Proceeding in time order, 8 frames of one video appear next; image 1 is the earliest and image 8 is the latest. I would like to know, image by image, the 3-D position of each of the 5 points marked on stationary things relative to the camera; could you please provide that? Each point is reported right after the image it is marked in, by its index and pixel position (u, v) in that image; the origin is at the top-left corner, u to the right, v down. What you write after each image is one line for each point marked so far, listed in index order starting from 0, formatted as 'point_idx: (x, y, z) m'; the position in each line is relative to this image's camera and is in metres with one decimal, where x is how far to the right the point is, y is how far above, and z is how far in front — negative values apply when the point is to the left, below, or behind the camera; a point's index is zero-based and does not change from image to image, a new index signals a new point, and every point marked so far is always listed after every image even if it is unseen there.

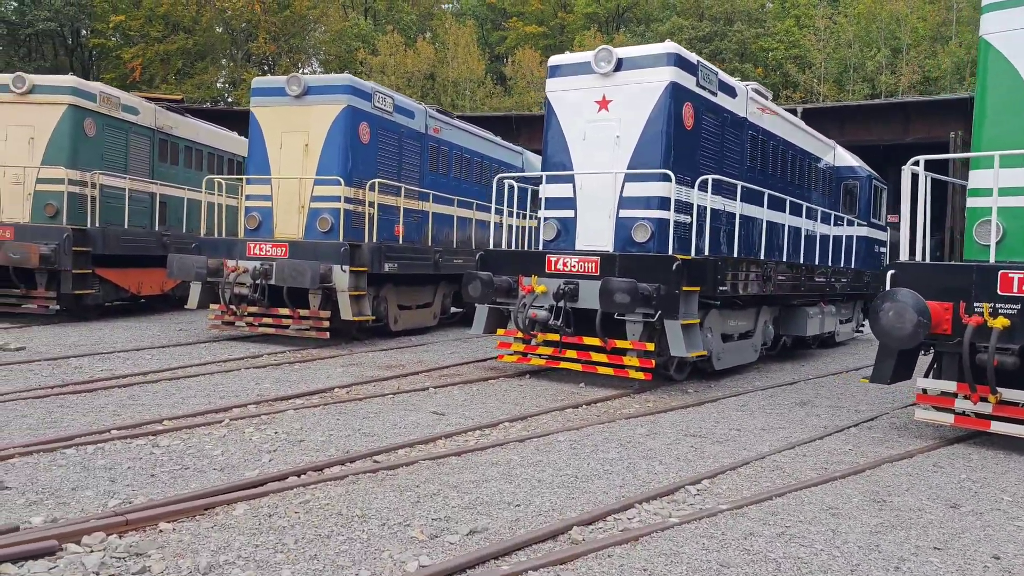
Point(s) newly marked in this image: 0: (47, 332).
0: (-6.0, -0.6, +10.8) m
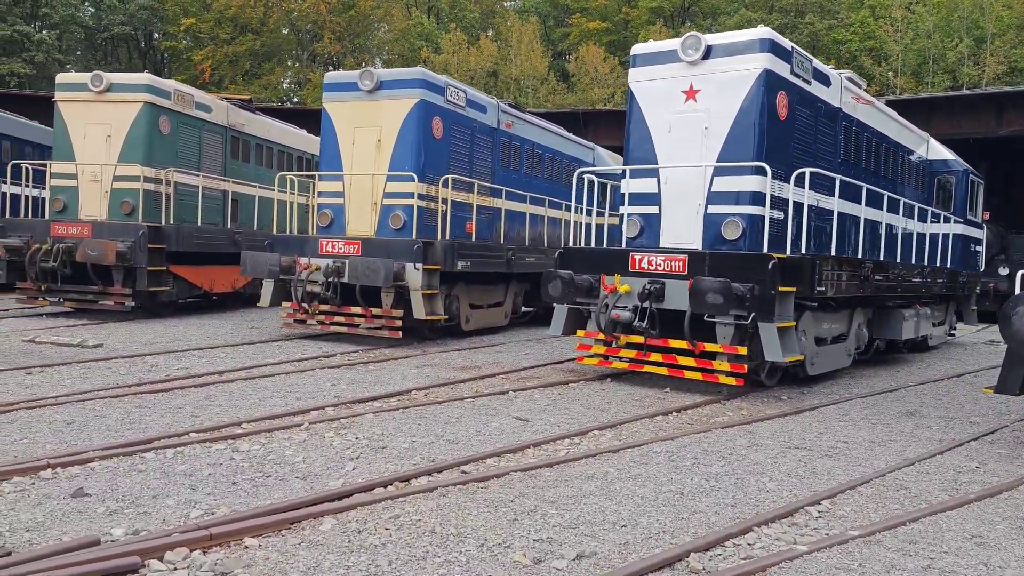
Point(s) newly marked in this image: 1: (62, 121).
0: (-5.1, -0.5, +10.9) m
1: (-6.7, +2.5, +12.4) m
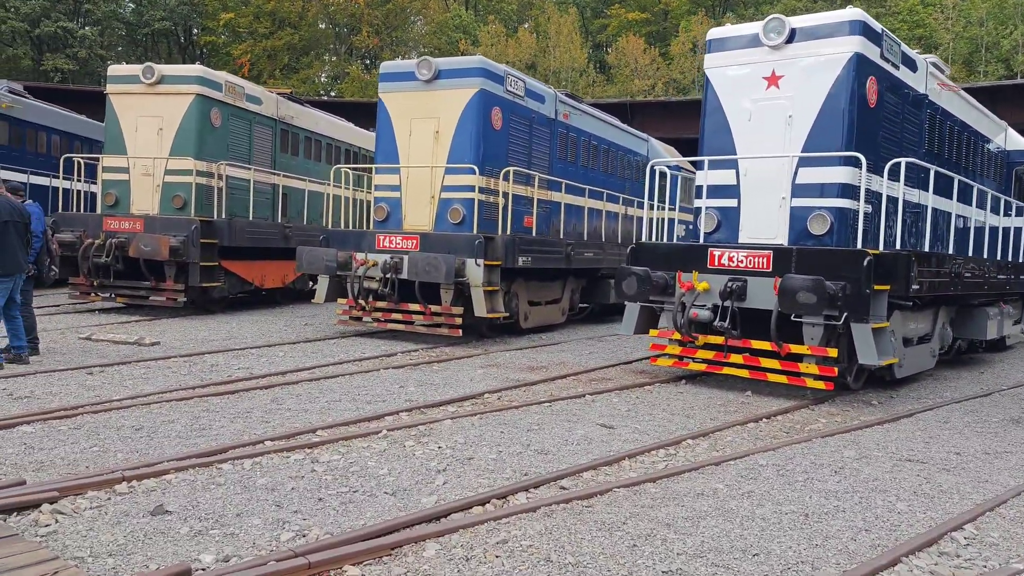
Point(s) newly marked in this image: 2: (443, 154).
0: (-4.3, -0.5, +10.7) m
1: (-5.8, +2.5, +12.2) m
2: (-0.9, +1.7, +10.4) m
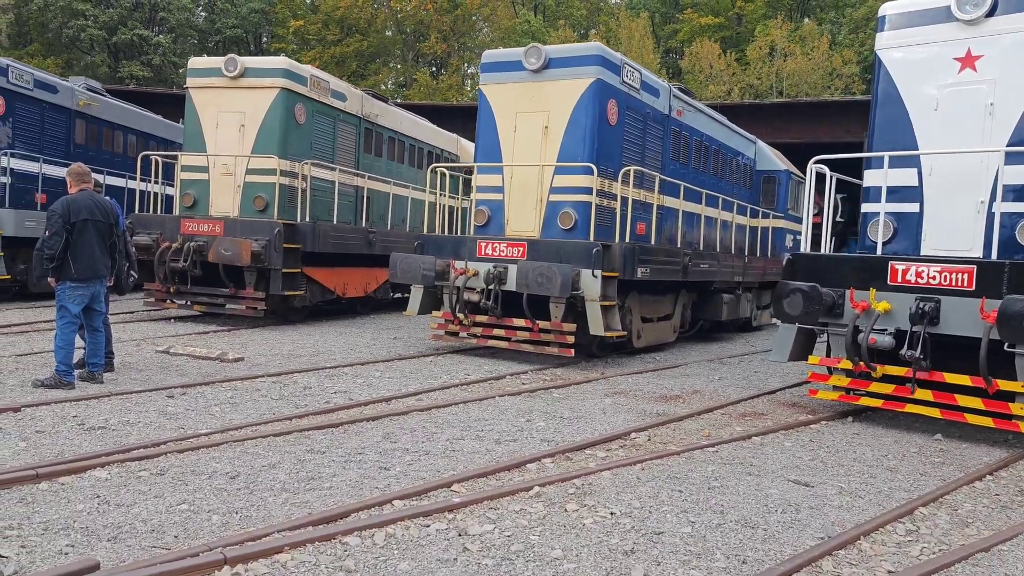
0: (-3.0, -0.6, +9.8) m
1: (-4.4, +2.4, +11.4) m
2: (+0.5, +1.5, +9.3) m
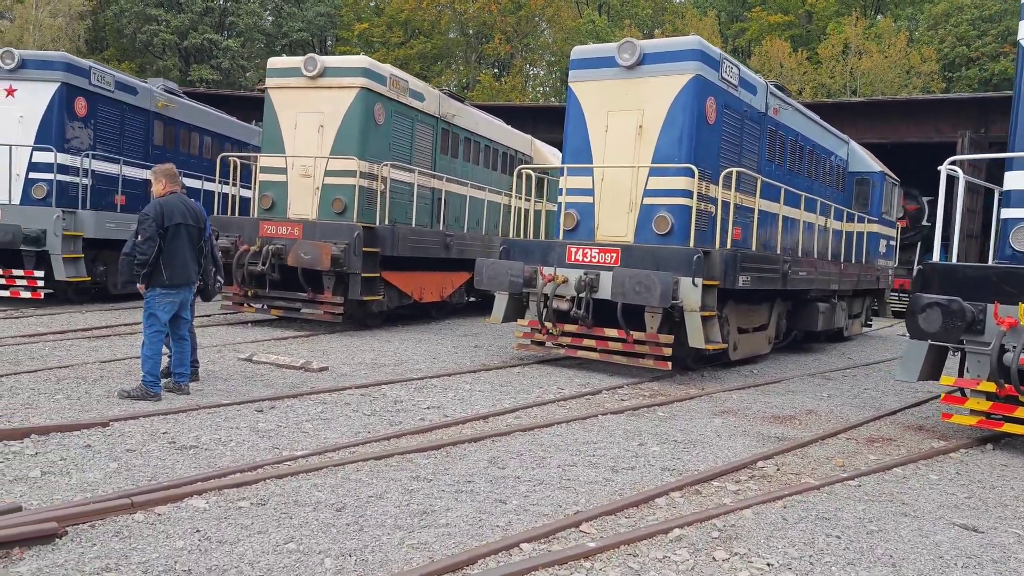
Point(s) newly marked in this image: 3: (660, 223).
0: (-2.0, -0.6, +9.5) m
1: (-3.2, +2.4, +11.2) m
2: (+1.4, +1.4, +8.8) m
3: (+1.5, +0.7, +8.6) m
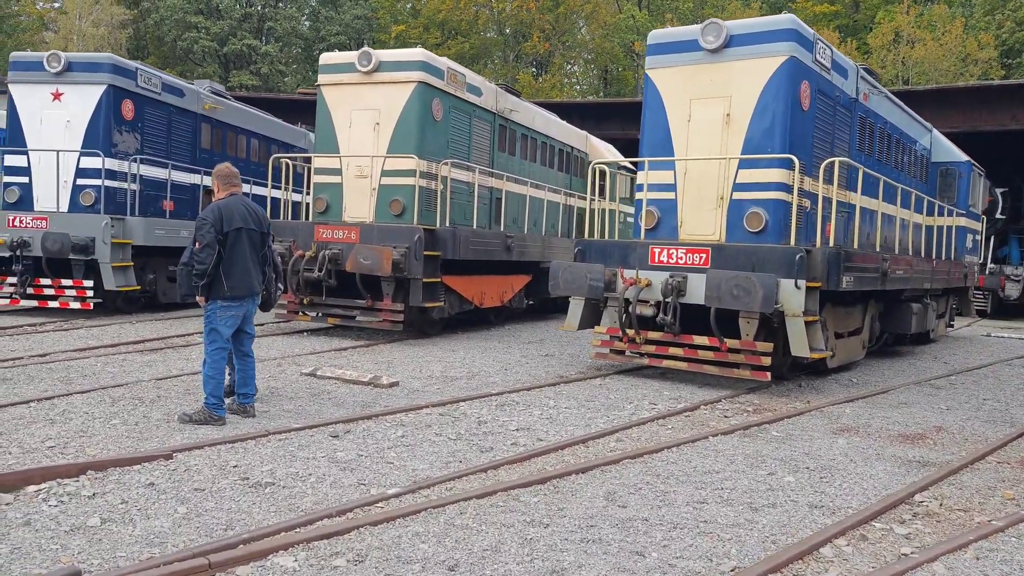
0: (-1.2, -0.7, +8.9) m
1: (-2.4, +2.3, +10.7) m
2: (+2.2, +1.4, +8.1) m
3: (+2.2, +0.6, +7.8) m
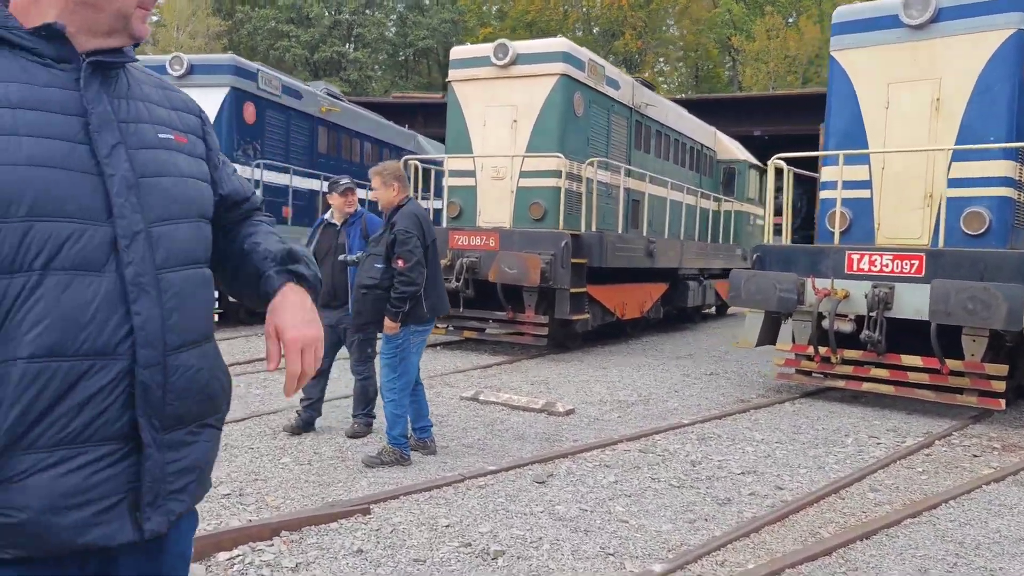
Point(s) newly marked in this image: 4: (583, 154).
0: (+0.4, -0.8, +8.1) m
1: (-0.7, +2.2, +10.0) m
2: (+3.6, +1.3, +7.0) m
3: (+3.7, +0.5, +6.7) m
4: (+0.8, +1.6, +9.9) m
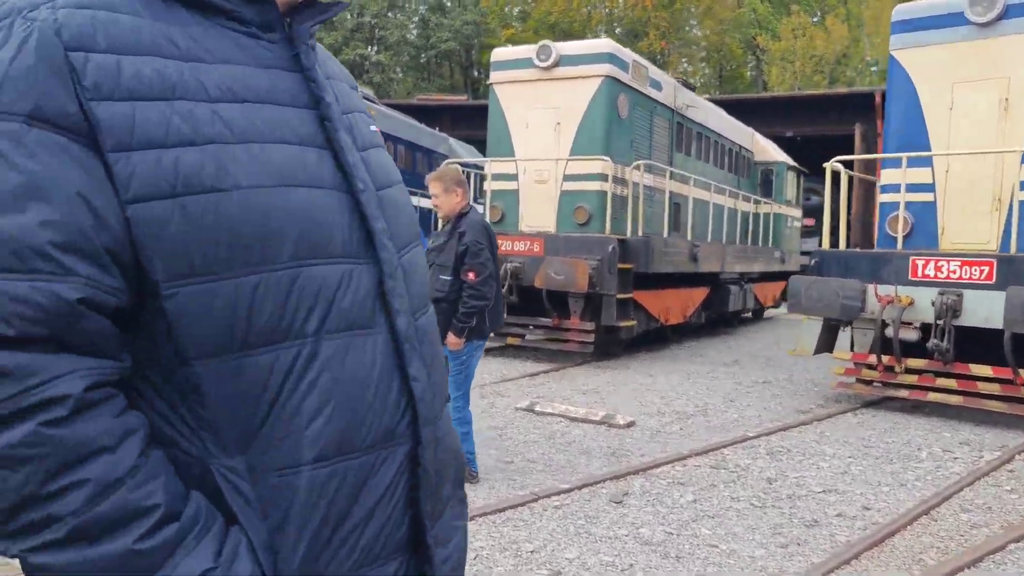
0: (+0.8, -0.9, +7.9) m
1: (-0.2, +2.1, +9.9) m
2: (+4.1, +1.3, +6.8) m
3: (+4.1, +0.5, +6.5) m
4: (+1.3, +1.5, +9.7) m
